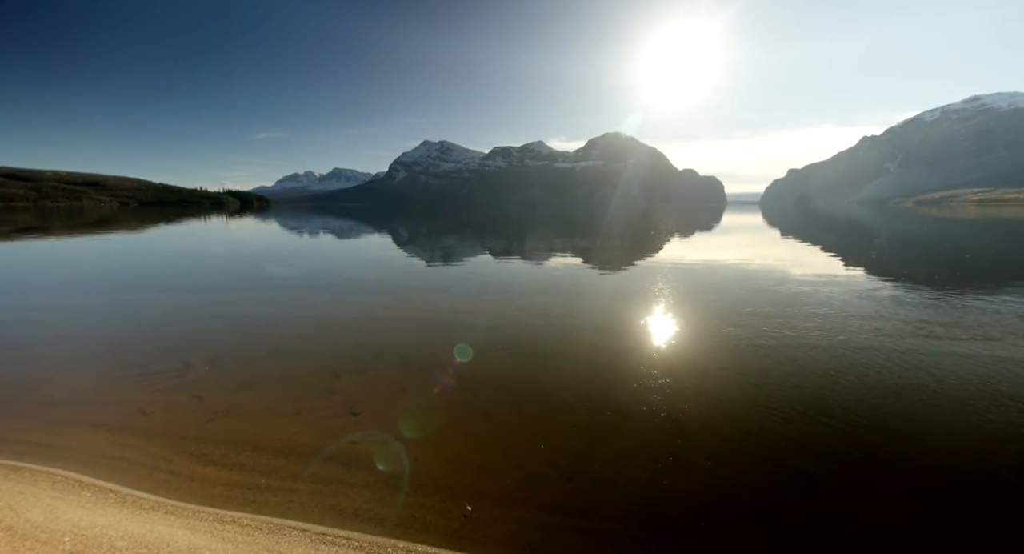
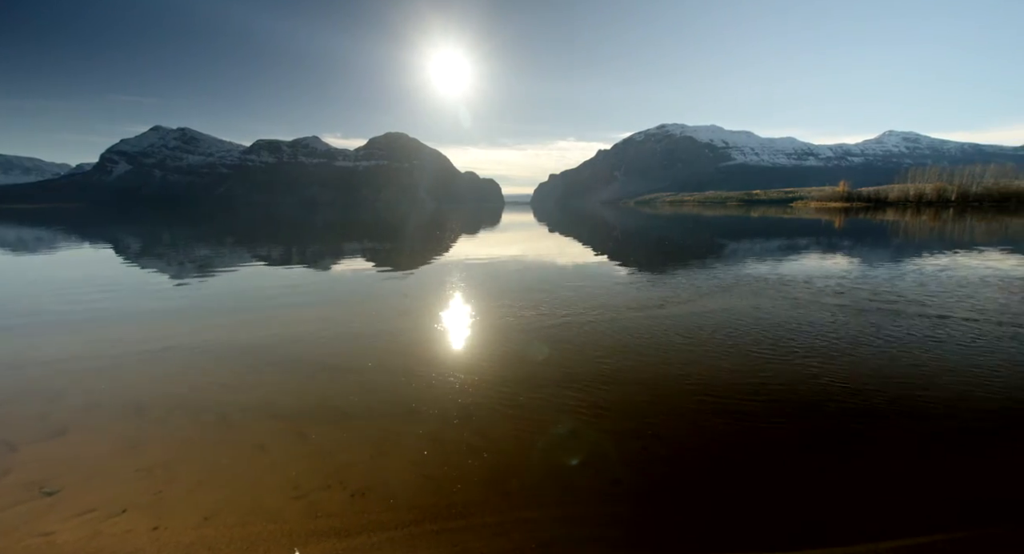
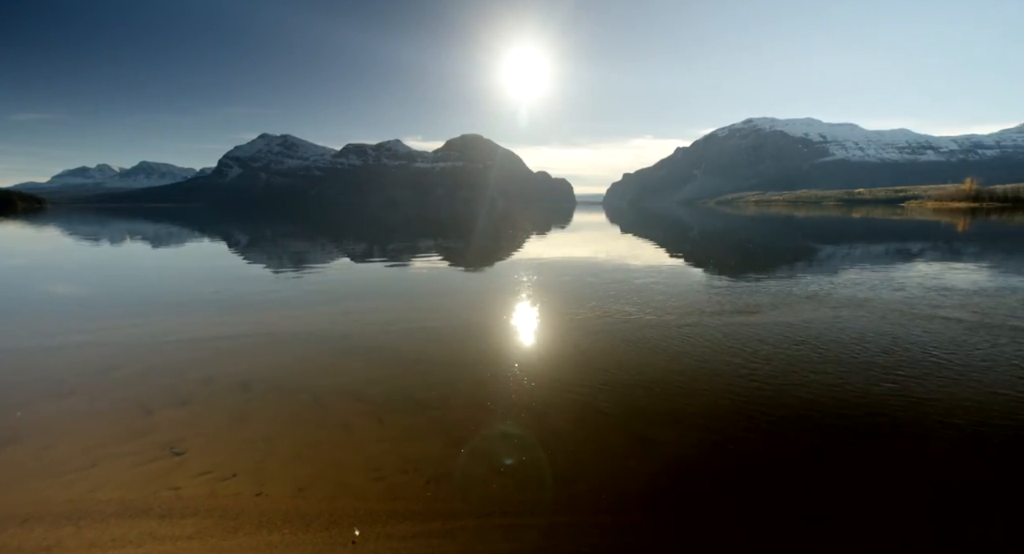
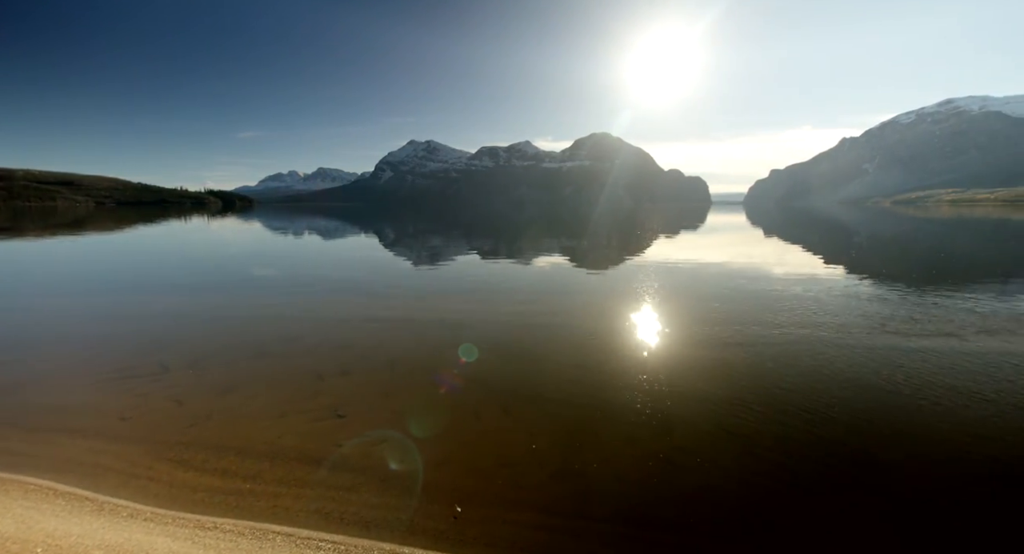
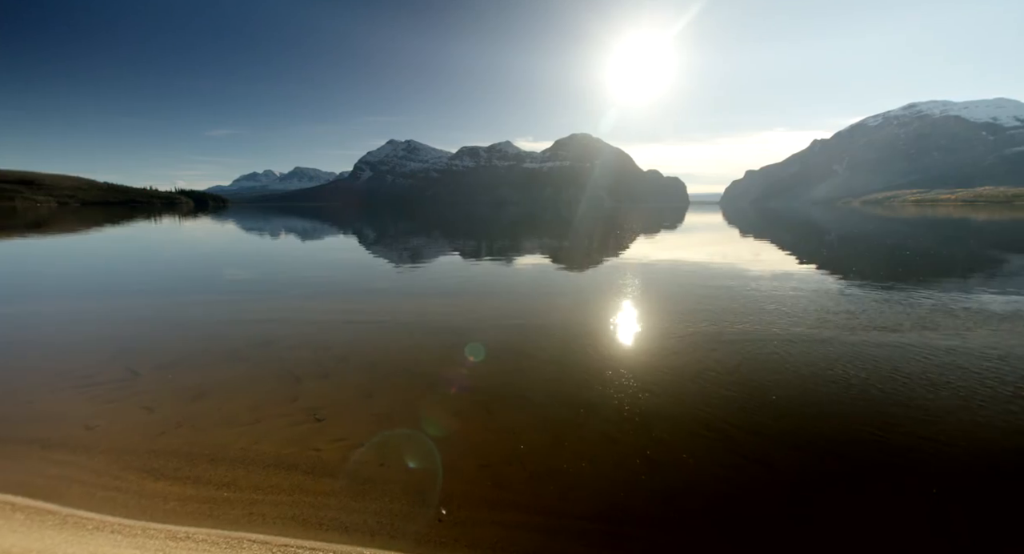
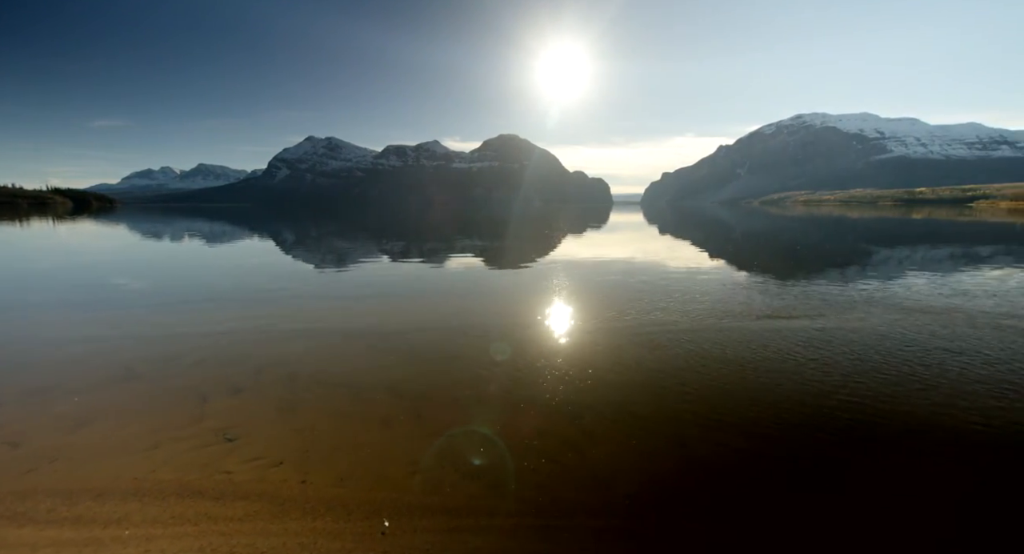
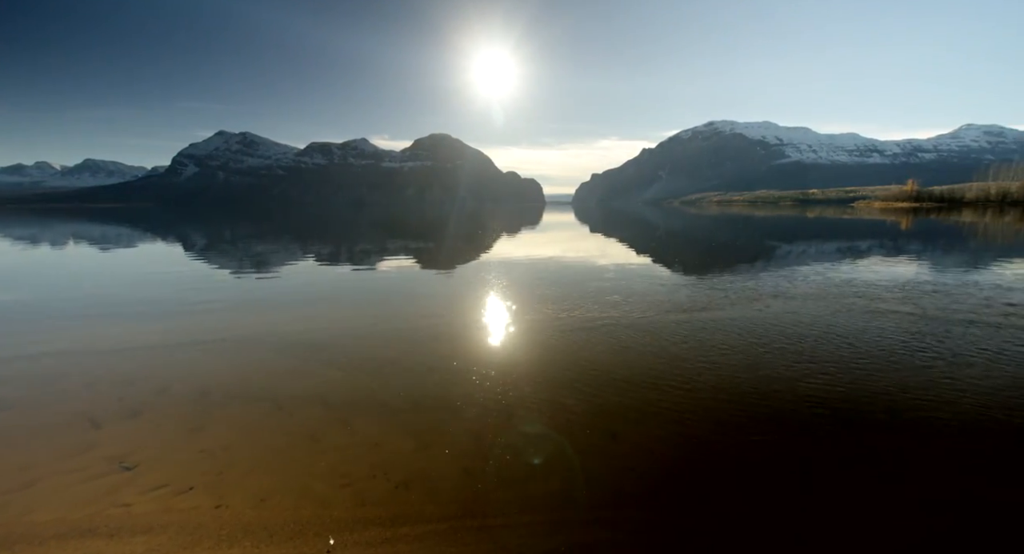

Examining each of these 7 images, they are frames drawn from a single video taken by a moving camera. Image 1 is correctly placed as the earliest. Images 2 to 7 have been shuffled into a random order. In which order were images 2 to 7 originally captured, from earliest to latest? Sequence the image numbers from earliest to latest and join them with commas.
4, 5, 6, 3, 7, 2
